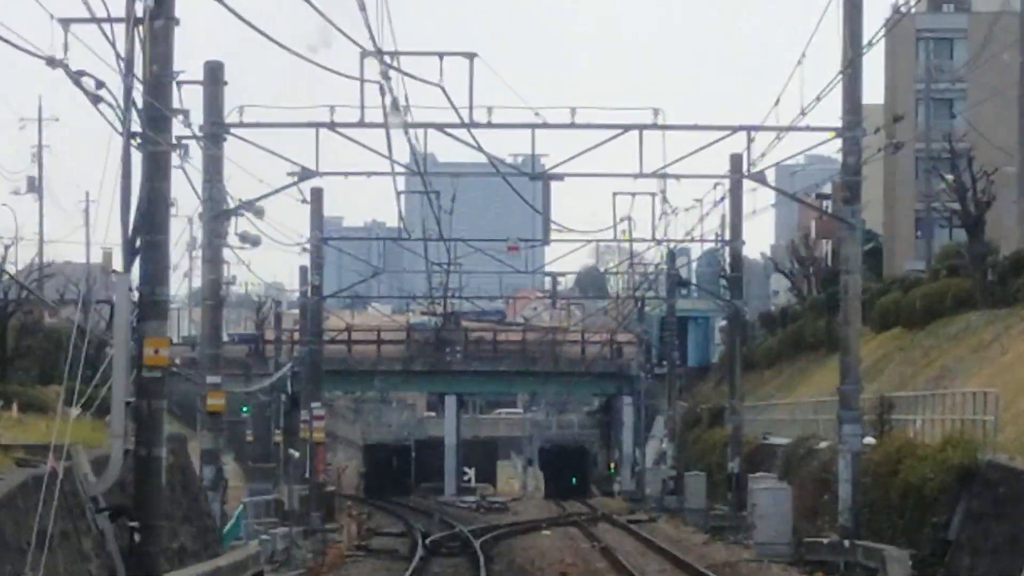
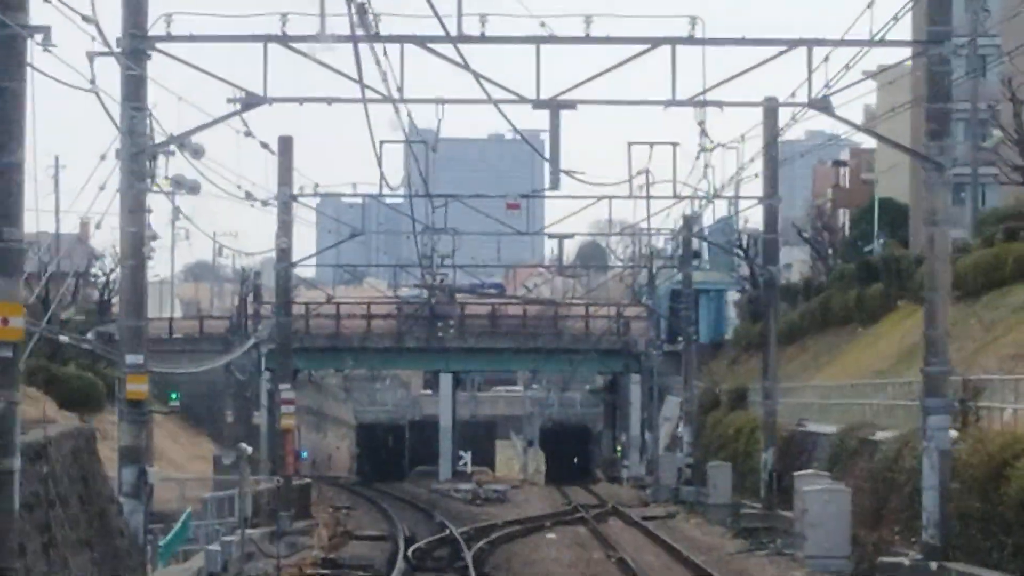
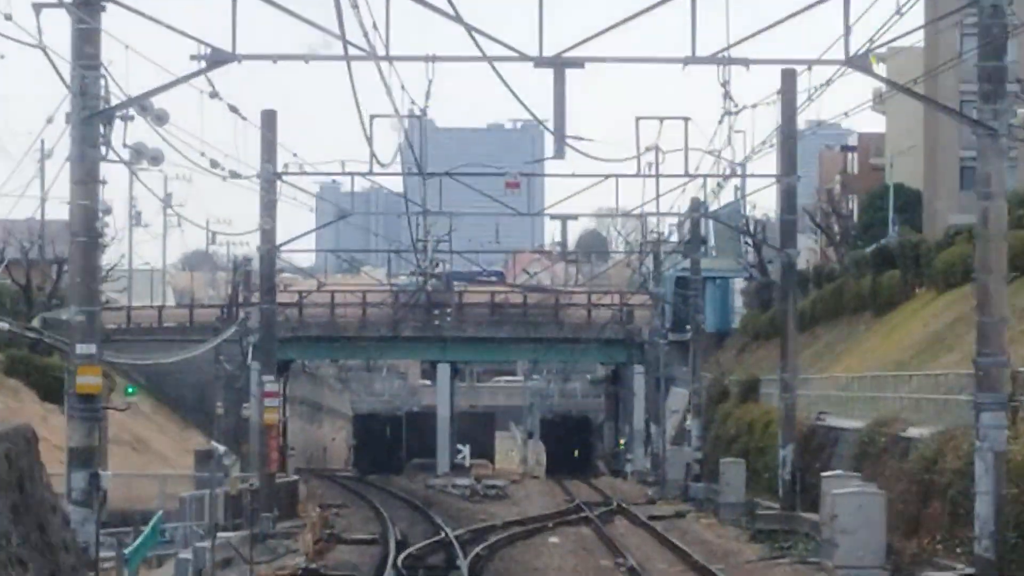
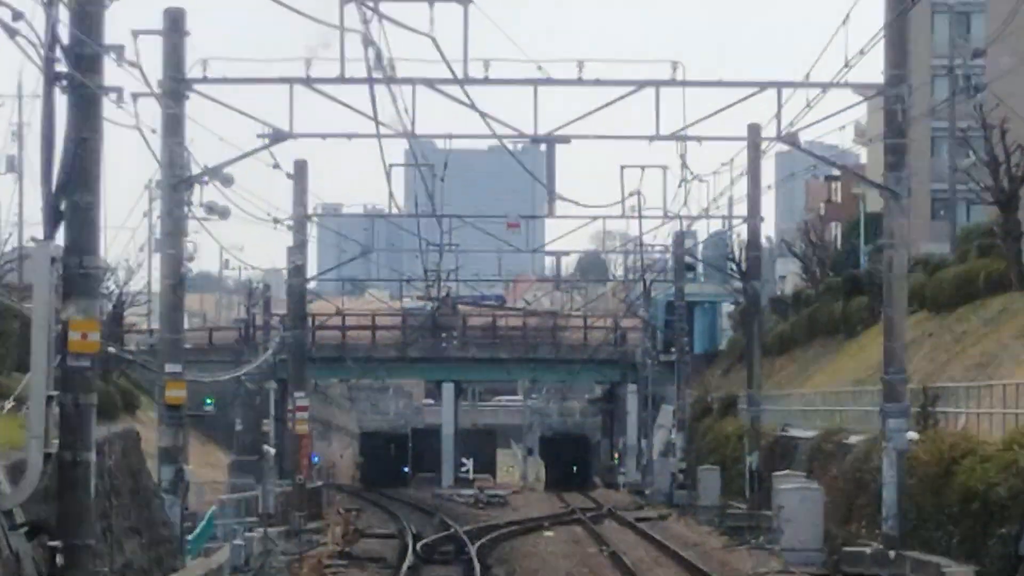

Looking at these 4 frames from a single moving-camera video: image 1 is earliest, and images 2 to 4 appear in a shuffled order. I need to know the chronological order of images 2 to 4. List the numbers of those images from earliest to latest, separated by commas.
4, 2, 3
